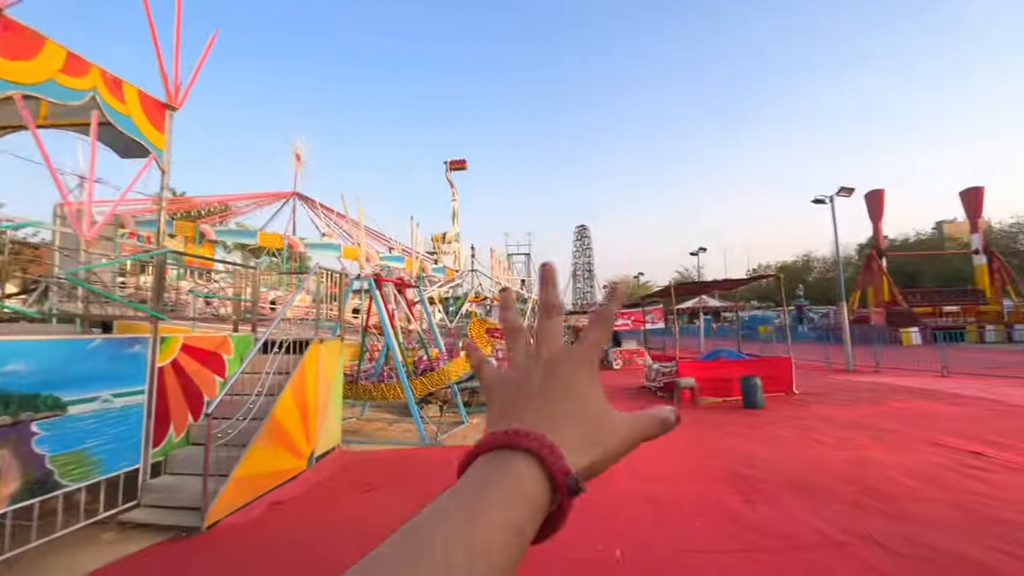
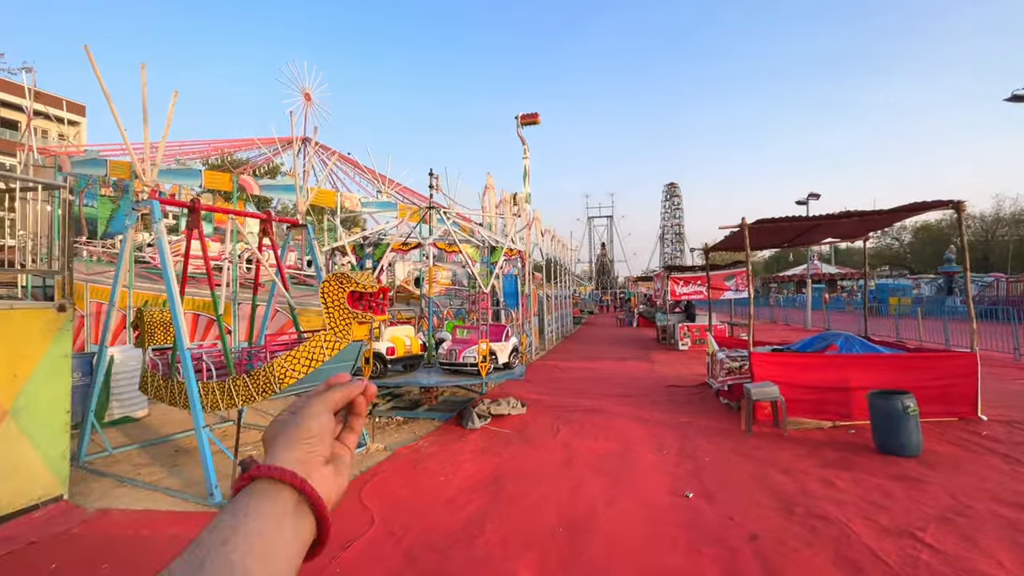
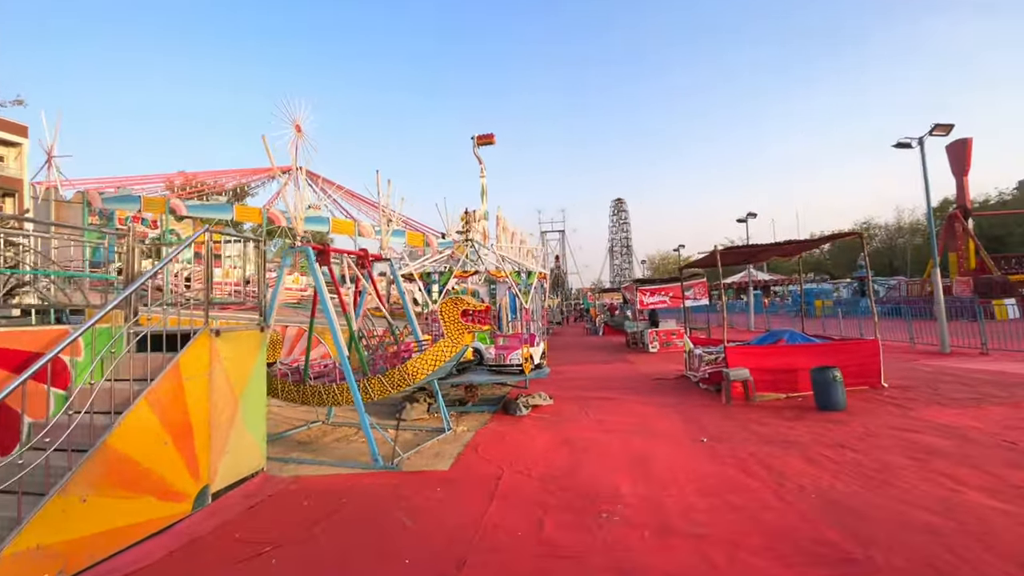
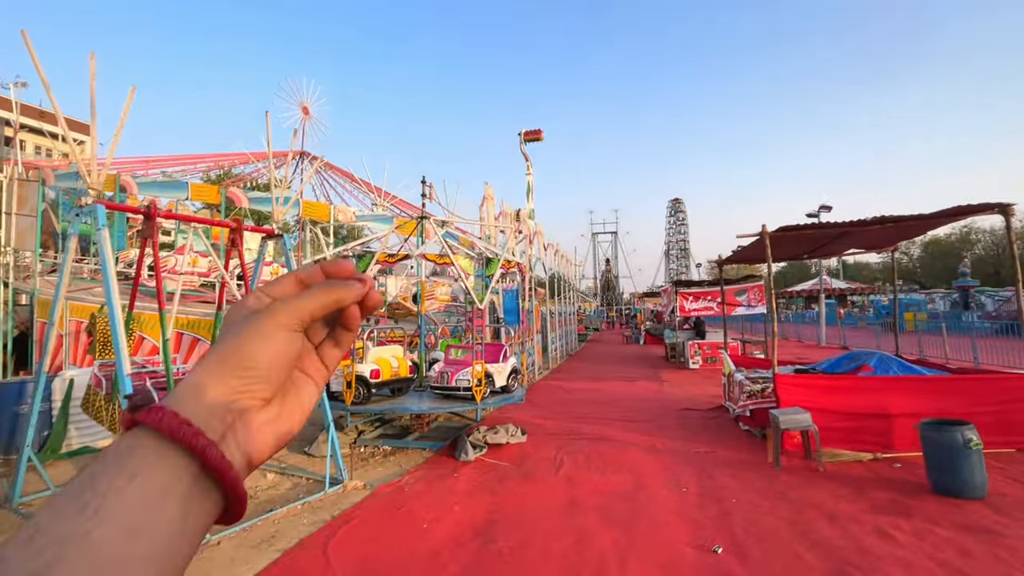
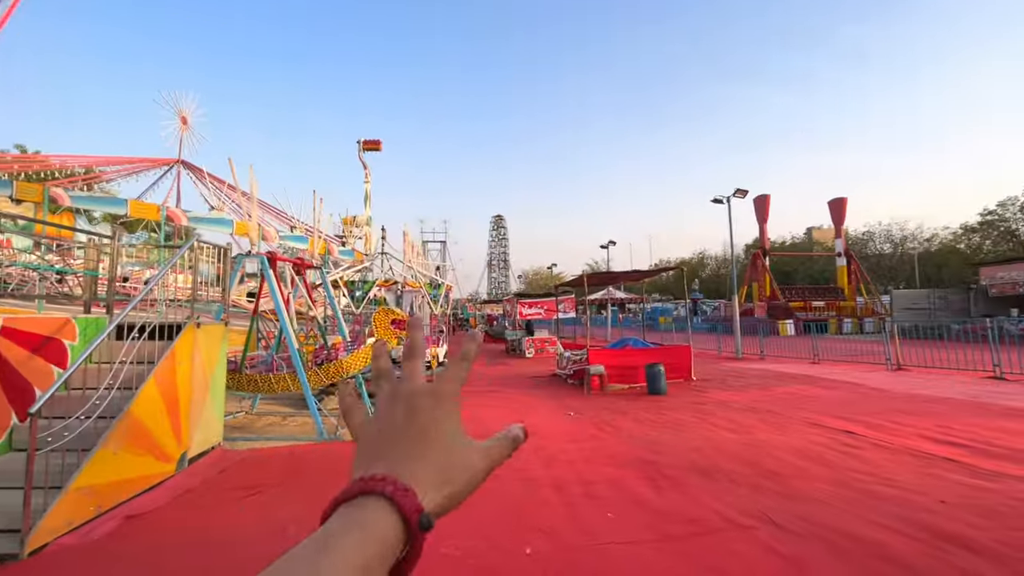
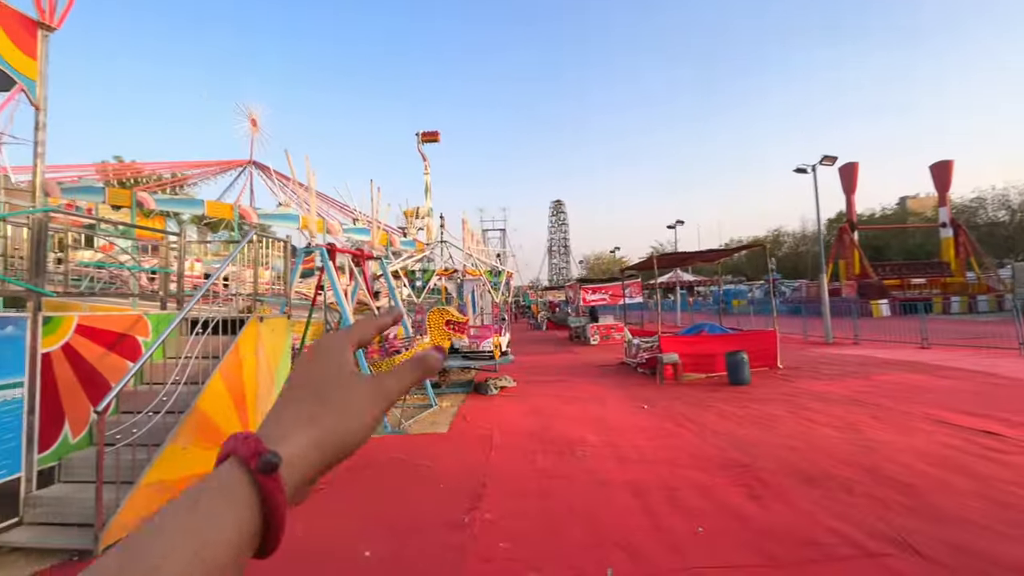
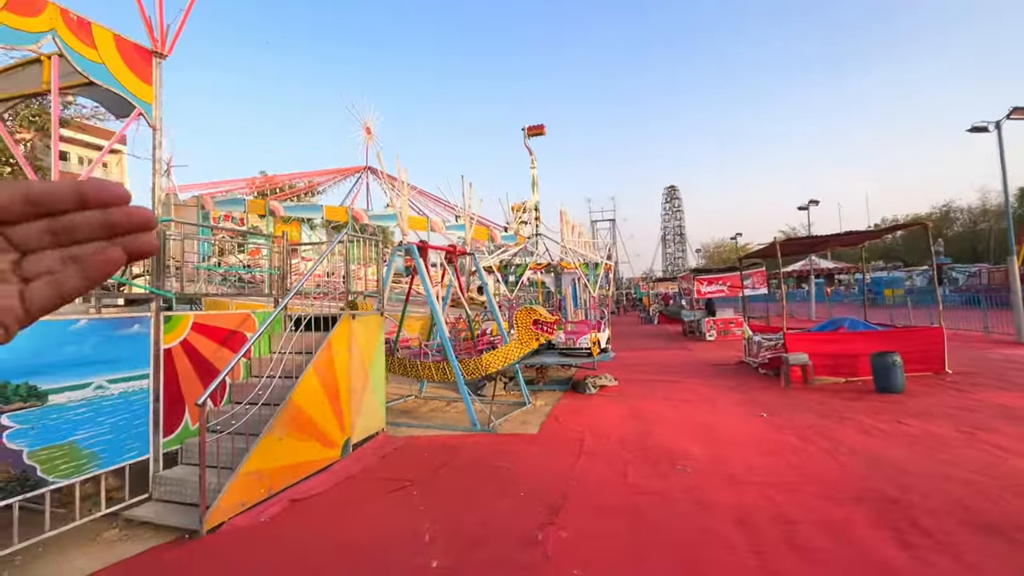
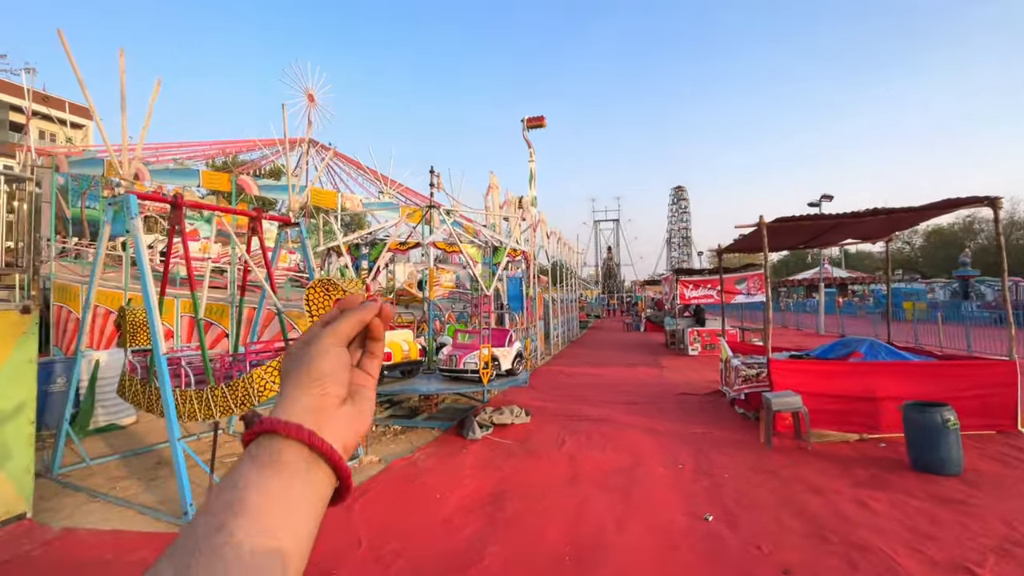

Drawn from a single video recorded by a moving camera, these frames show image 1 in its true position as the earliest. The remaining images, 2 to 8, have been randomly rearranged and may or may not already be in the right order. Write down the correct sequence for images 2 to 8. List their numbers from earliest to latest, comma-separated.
5, 6, 7, 3, 2, 8, 4
